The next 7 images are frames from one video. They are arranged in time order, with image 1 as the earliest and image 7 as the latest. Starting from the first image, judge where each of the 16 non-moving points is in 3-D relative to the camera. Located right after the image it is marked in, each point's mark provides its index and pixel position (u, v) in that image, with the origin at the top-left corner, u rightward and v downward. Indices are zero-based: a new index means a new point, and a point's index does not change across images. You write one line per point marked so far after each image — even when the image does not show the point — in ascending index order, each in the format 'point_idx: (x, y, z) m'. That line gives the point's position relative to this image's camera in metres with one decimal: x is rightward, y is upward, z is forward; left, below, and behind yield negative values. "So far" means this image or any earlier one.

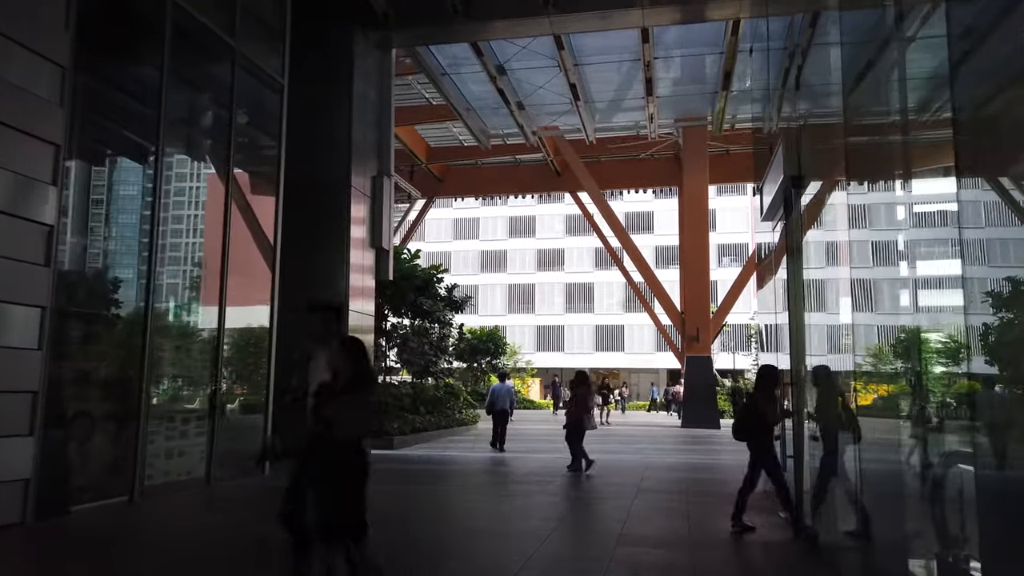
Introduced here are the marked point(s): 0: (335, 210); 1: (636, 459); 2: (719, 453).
0: (-3.1, +1.1, +13.1) m
1: (+2.1, -3.0, +13.5) m
2: (+4.1, -3.3, +15.1) m
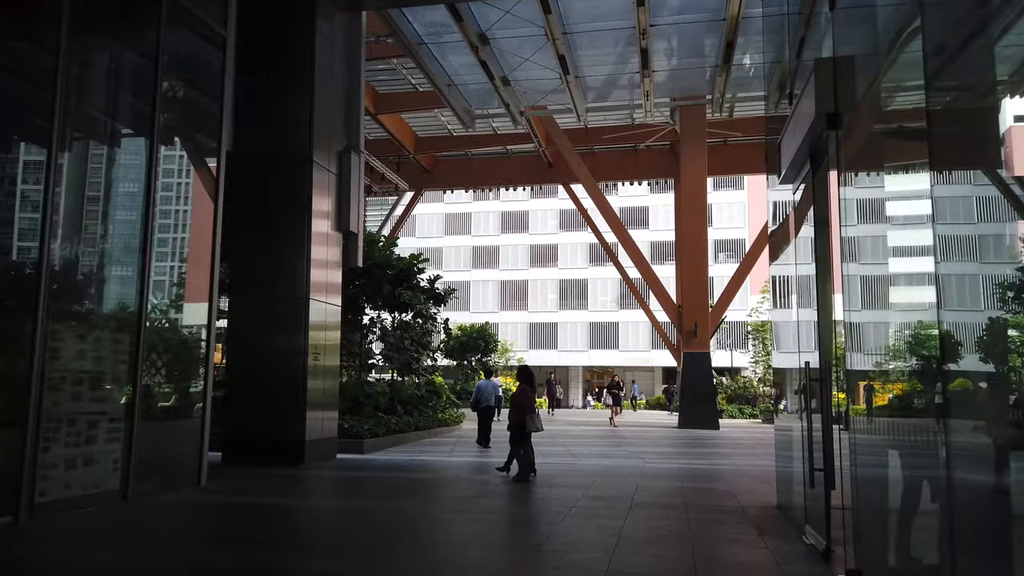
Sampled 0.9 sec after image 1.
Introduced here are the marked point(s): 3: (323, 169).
0: (-3.4, +1.3, +11.8) m
1: (+1.8, -2.8, +12.2) m
2: (+3.8, -3.1, +13.9) m
3: (-3.1, +1.9, +12.2) m
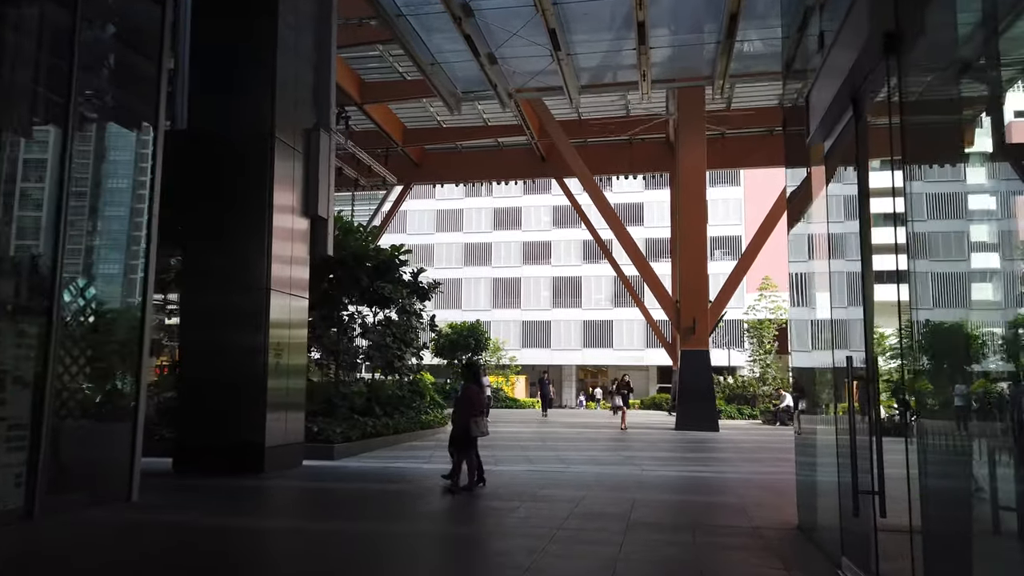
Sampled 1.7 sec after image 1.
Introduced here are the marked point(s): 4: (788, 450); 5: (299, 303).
0: (-3.6, +1.5, +10.6) m
1: (+1.5, -2.7, +11.1) m
2: (+3.5, -3.0, +12.8) m
3: (-3.3, +2.0, +11.0) m
4: (+5.4, -3.2, +14.9) m
5: (-3.2, -0.3, +11.3) m
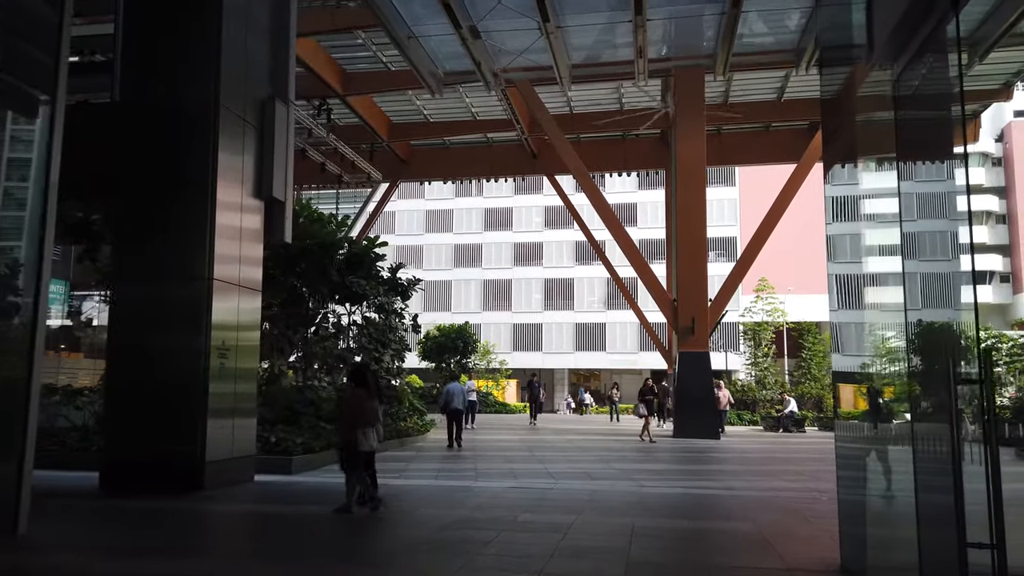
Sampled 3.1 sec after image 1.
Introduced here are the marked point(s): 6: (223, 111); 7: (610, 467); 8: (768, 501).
0: (-3.8, +1.6, +9.3) m
1: (+1.3, -2.6, +9.8) m
2: (+3.2, -2.9, +11.5) m
3: (-3.6, +2.1, +9.7) m
4: (+5.2, -3.1, +13.6) m
5: (-3.5, -0.2, +9.9) m
6: (-3.6, +2.2, +9.4) m
7: (+1.5, -2.8, +11.7) m
8: (+3.0, -2.5, +8.7) m
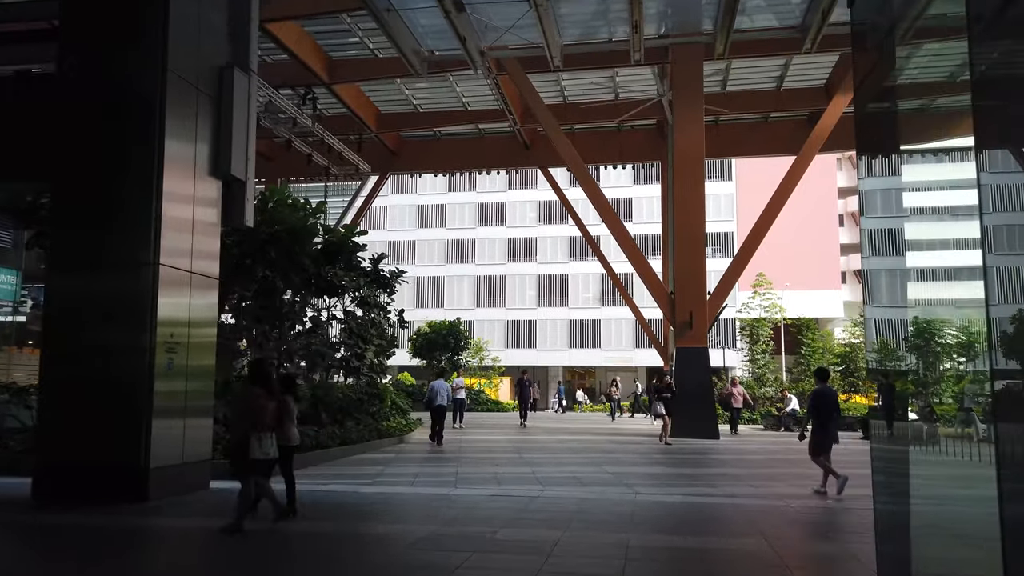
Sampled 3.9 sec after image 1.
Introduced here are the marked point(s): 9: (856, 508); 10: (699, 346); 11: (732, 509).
0: (-4.0, +1.7, +8.3) m
1: (+1.1, -2.4, +8.9) m
2: (+3.0, -2.7, +10.6) m
3: (-3.8, +2.3, +8.8) m
4: (+4.9, -2.9, +12.7) m
5: (-3.7, -0.1, +9.0) m
6: (-3.8, +2.3, +8.5) m
7: (+1.3, -2.6, +10.8) m
8: (+2.8, -2.3, +7.8) m
9: (+3.7, -2.4, +8.1) m
10: (+4.7, -1.5, +19.1) m
11: (+2.4, -2.4, +8.1) m
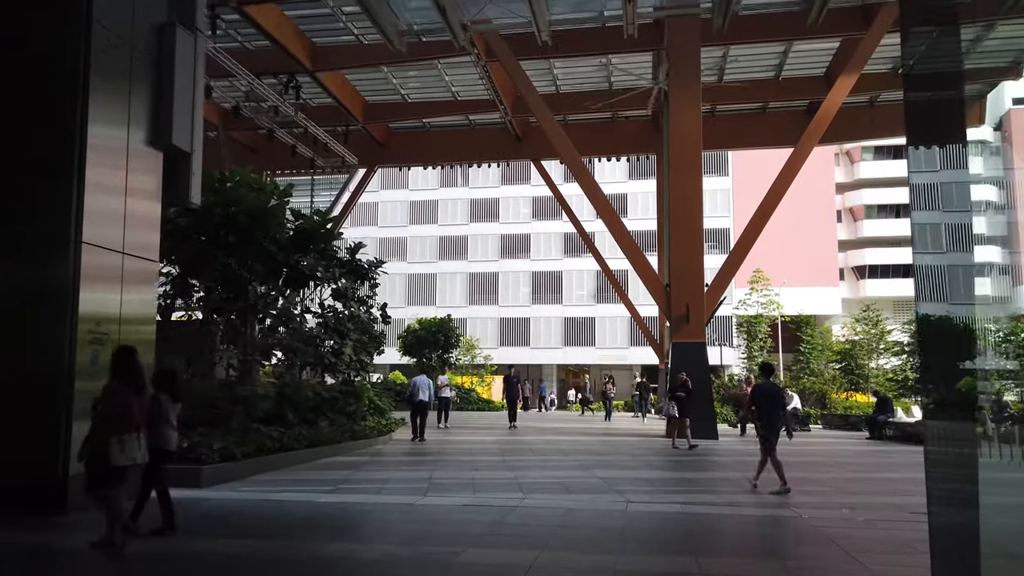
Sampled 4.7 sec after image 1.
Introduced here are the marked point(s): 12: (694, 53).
0: (-4.3, +1.9, +7.3) m
1: (+0.8, -2.2, +7.9) m
2: (+2.8, -2.5, +9.6) m
3: (-4.0, +2.5, +7.7) m
4: (+4.7, -2.8, +11.8) m
5: (-3.9, +0.1, +8.0) m
6: (-4.1, +2.5, +7.5) m
7: (+1.1, -2.5, +9.8) m
8: (+2.5, -2.1, +6.9) m
9: (+3.5, -2.2, +7.2) m
10: (+4.4, -1.3, +18.2) m
11: (+2.2, -2.2, +7.1) m
12: (+4.5, +5.7, +18.6) m
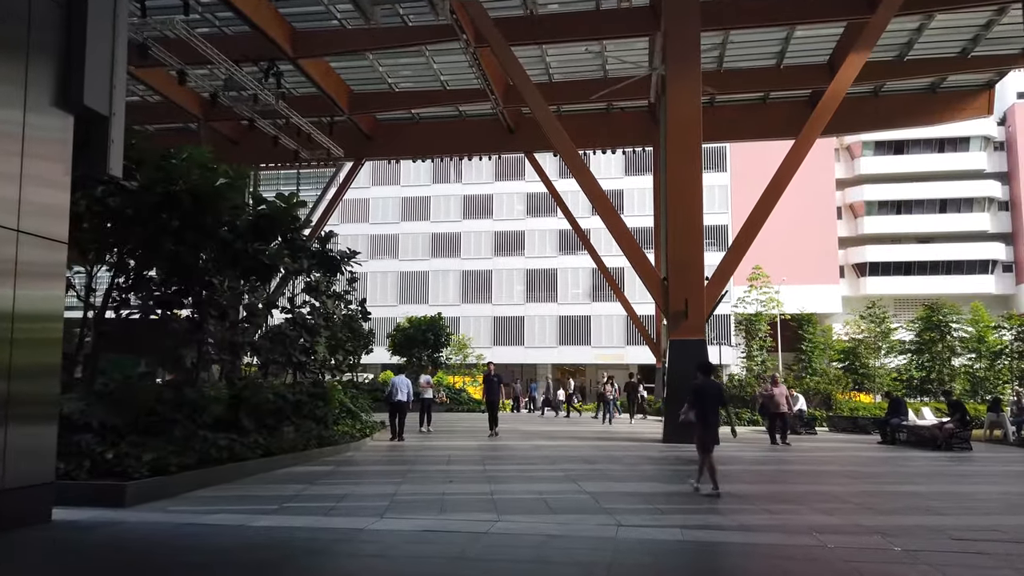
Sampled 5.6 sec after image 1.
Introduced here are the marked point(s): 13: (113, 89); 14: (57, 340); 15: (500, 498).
0: (-4.6, +2.0, +6.1) m
1: (+0.6, -2.1, +6.7) m
2: (+2.5, -2.4, +8.4) m
3: (-4.3, +2.6, +6.5) m
4: (+4.4, -2.6, +10.6) m
5: (-4.2, +0.2, +6.8) m
6: (-4.3, +2.6, +6.2) m
7: (+0.8, -2.3, +8.6) m
8: (+2.3, -2.0, +5.7) m
9: (+3.2, -2.1, +6.0) m
10: (+4.1, -1.1, +17.0) m
11: (+1.9, -2.1, +5.9) m
12: (+4.2, +5.9, +17.4) m
13: (-3.9, +2.0, +7.4) m
14: (-4.1, -0.3, +6.9) m
15: (-0.1, -2.3, +8.1) m
